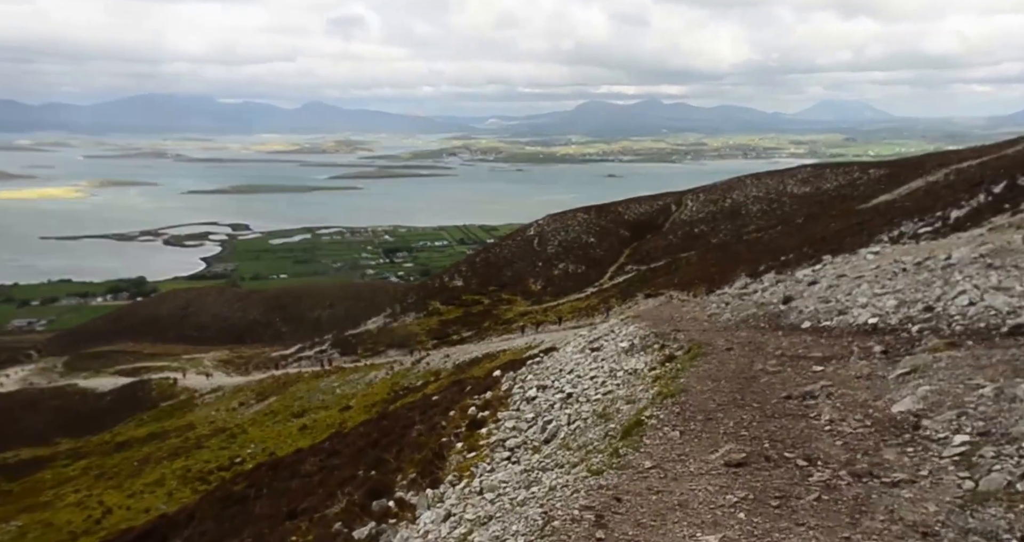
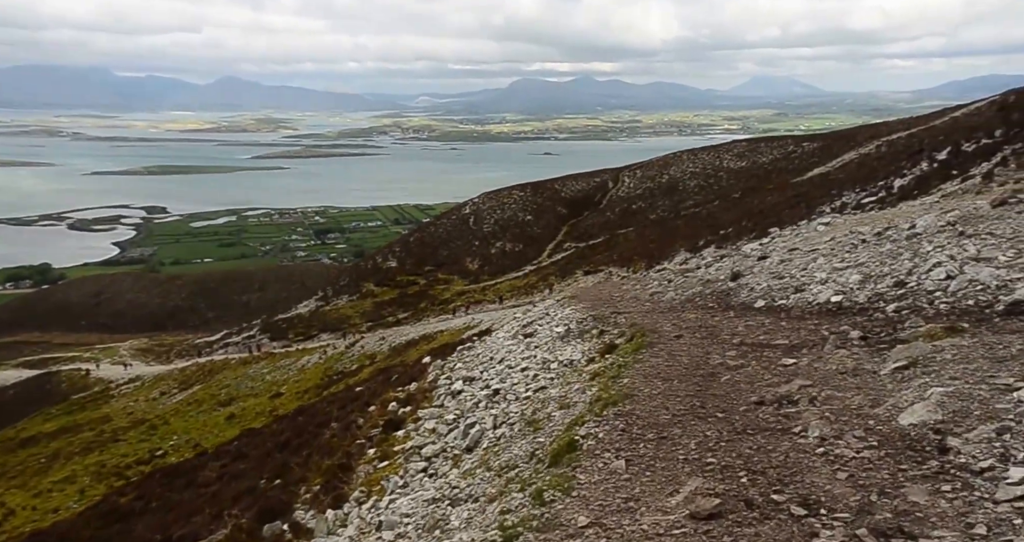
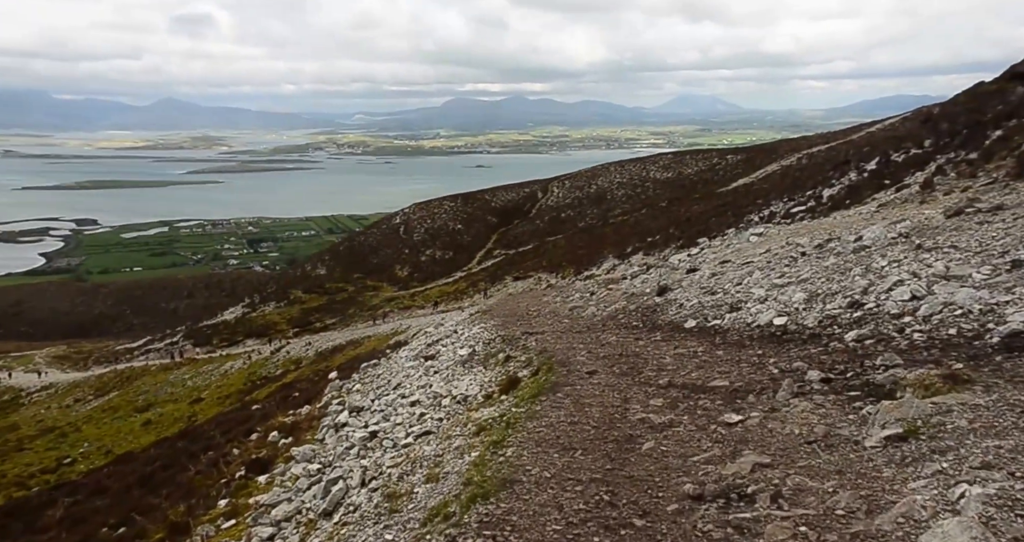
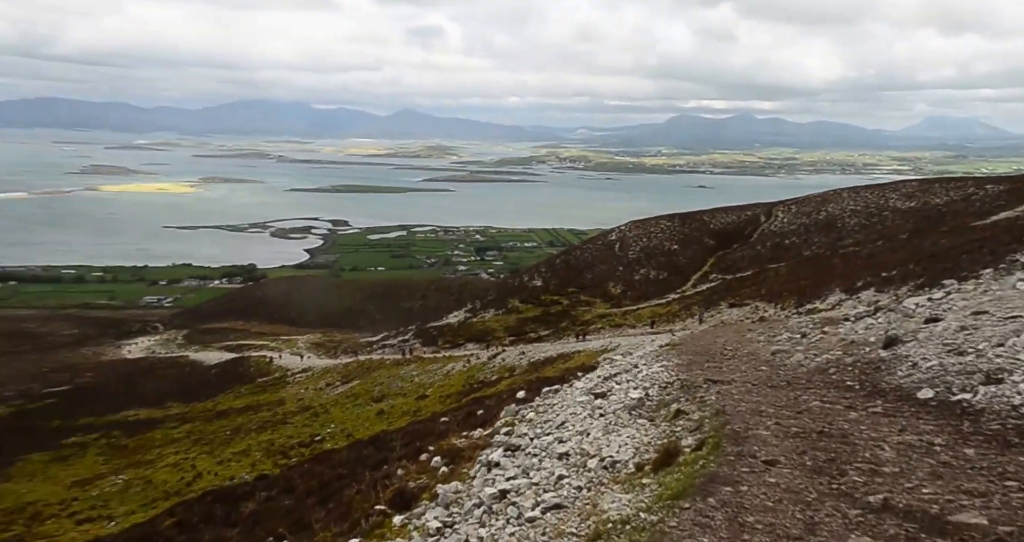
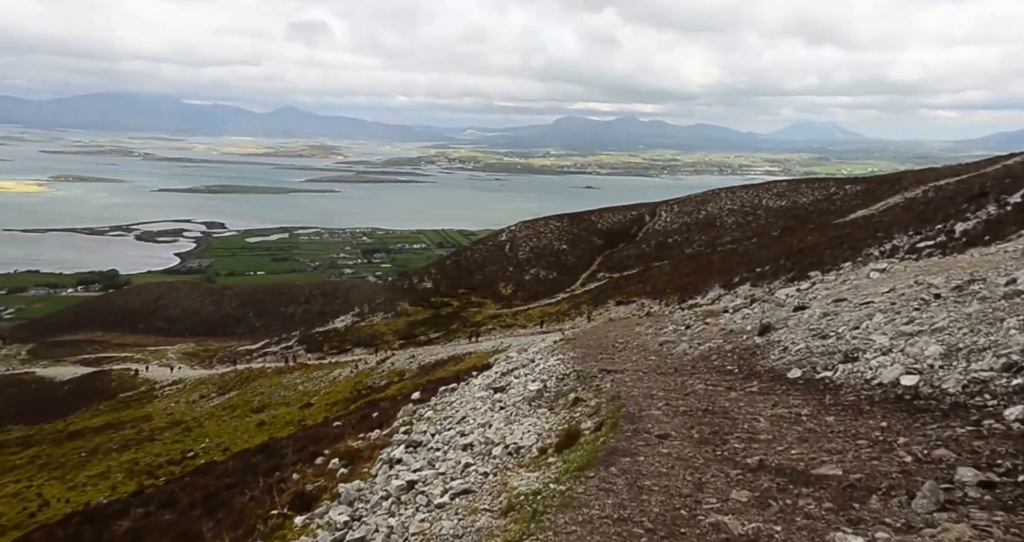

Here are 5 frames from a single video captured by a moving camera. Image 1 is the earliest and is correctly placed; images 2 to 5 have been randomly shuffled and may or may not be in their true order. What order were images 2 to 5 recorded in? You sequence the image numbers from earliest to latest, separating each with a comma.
2, 3, 5, 4
